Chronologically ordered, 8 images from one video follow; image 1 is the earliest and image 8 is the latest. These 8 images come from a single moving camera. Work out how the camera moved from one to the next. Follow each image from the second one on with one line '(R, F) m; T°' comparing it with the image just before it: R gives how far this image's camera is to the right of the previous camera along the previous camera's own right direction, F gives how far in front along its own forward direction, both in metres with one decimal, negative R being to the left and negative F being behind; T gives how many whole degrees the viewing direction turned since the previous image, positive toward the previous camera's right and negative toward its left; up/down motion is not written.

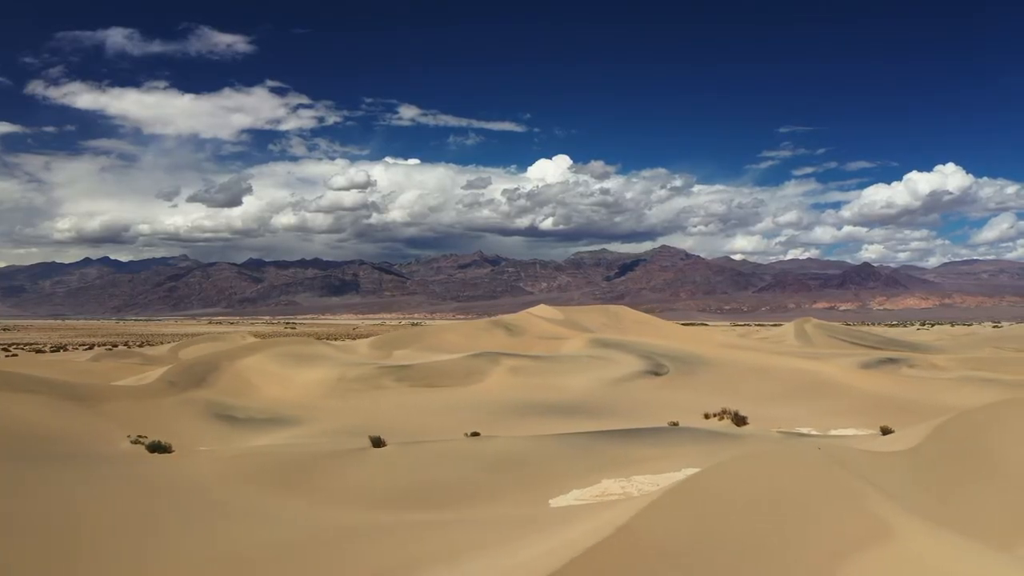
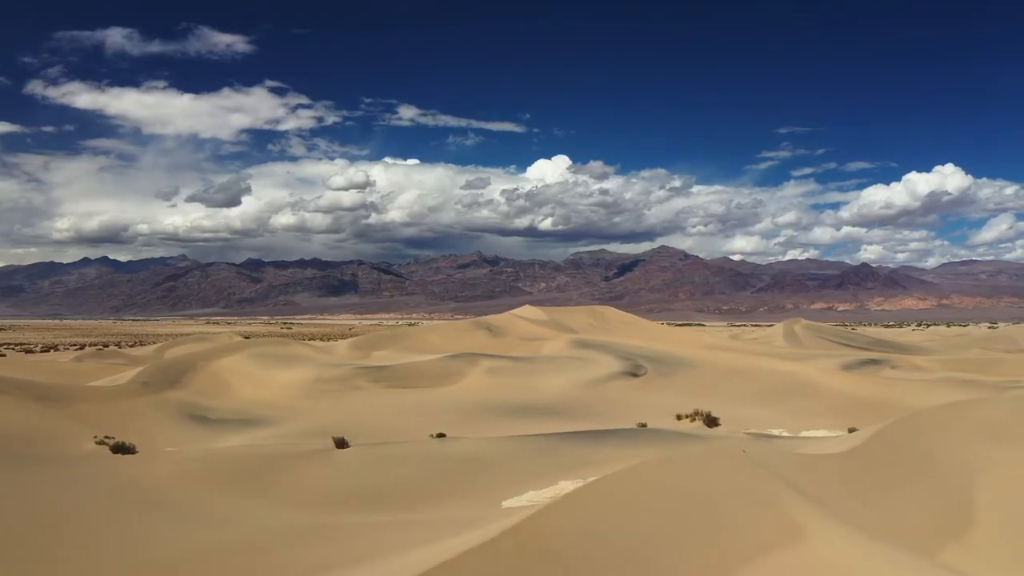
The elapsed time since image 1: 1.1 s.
(+0.7, 0.0) m; 0°
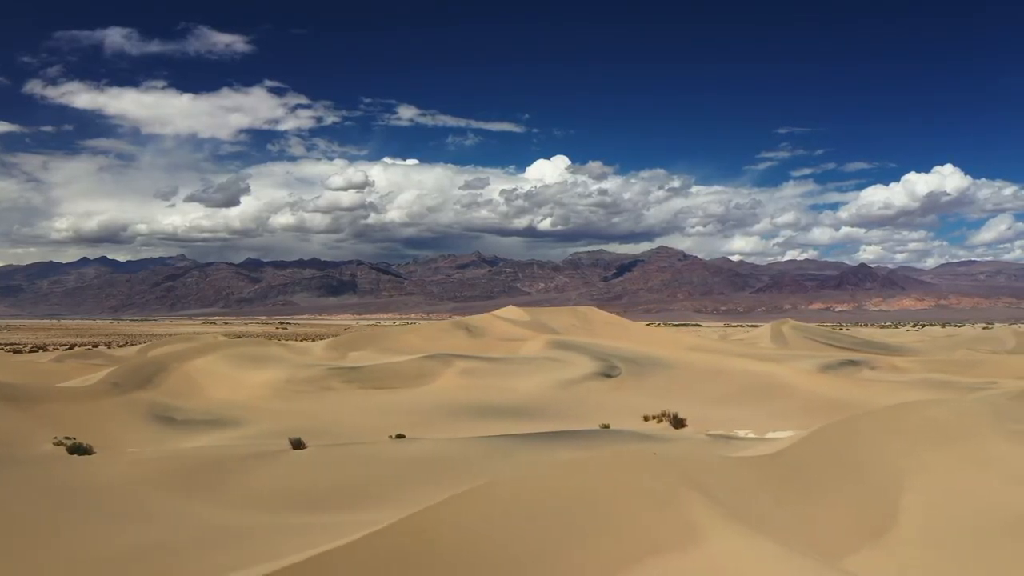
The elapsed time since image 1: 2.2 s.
(+0.9, 0.0) m; 0°
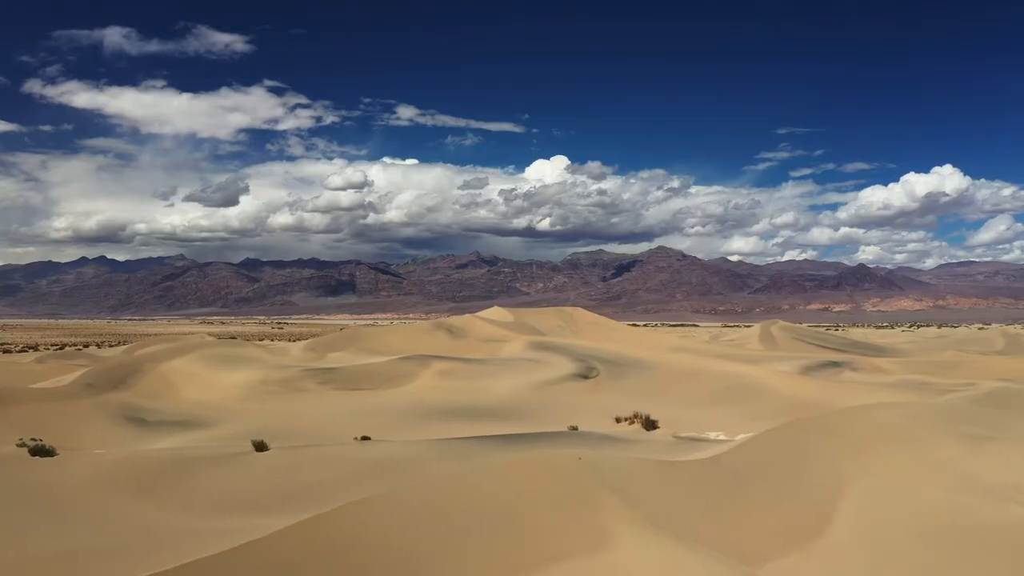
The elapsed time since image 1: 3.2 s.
(+0.7, 0.0) m; 0°
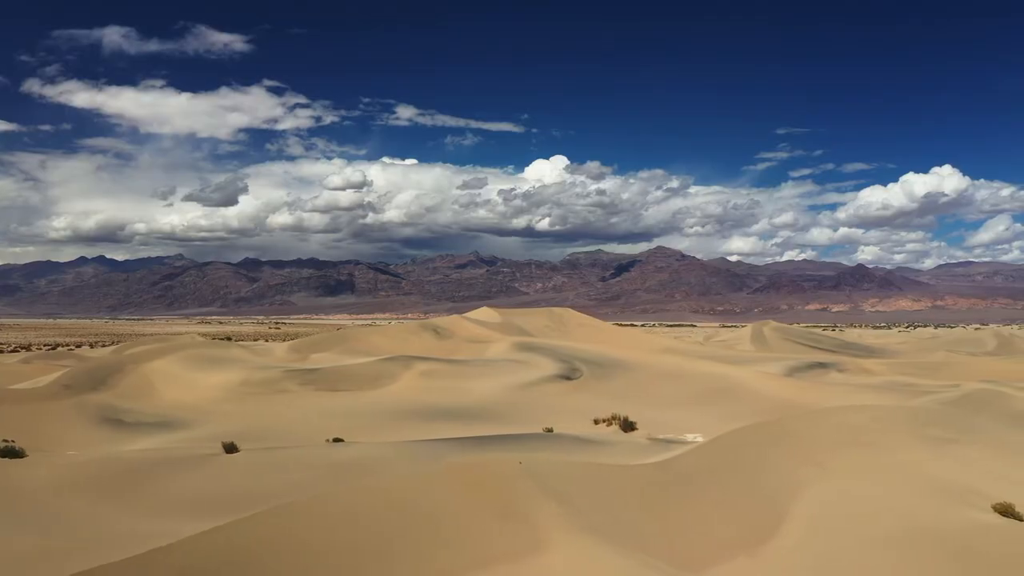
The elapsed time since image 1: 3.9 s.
(+0.6, 0.0) m; 0°
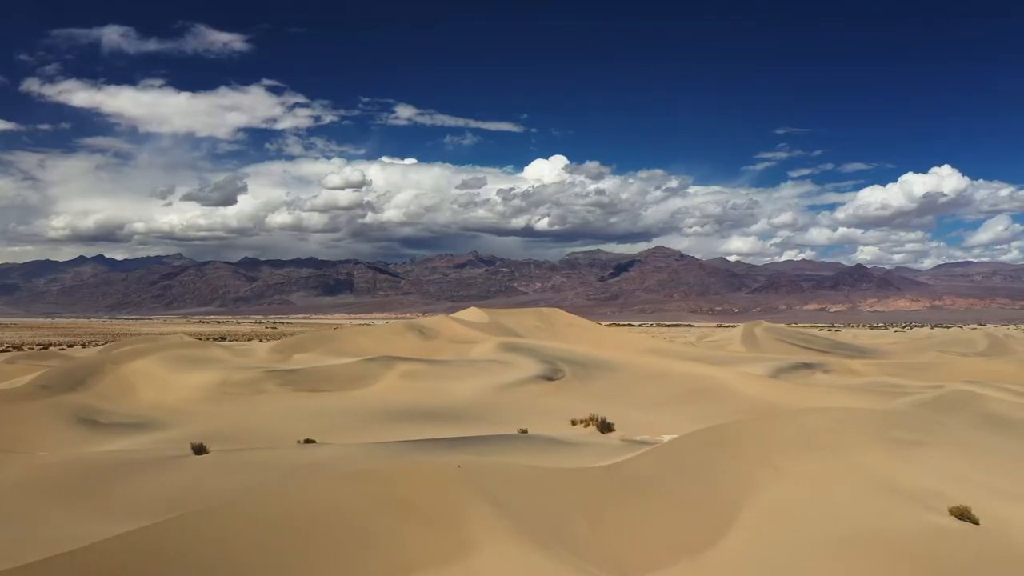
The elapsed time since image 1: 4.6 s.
(+0.6, +0.1) m; 0°
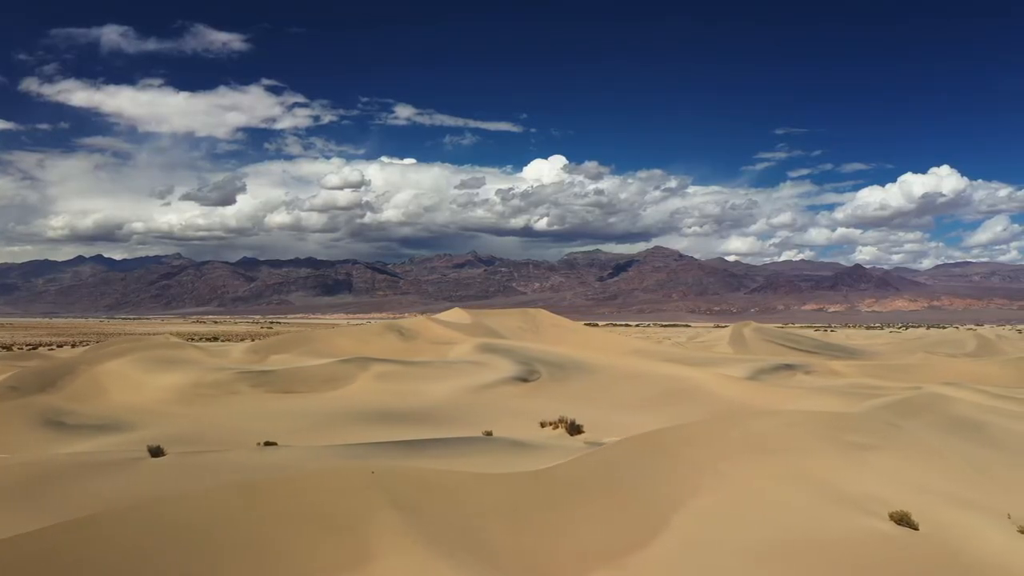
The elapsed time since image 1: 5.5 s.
(+0.8, +0.1) m; 0°
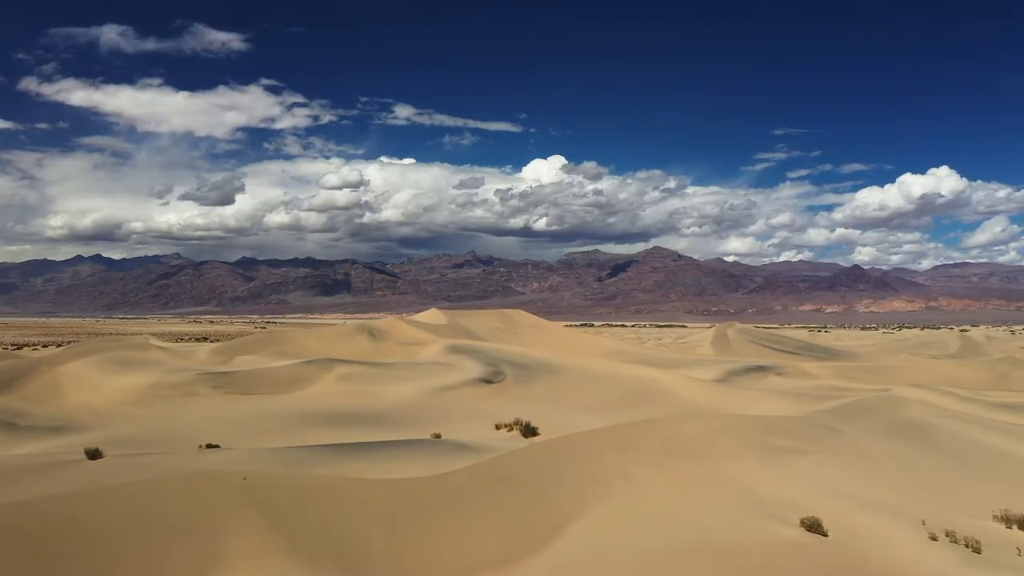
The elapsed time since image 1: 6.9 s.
(+1.2, +0.1) m; 0°
